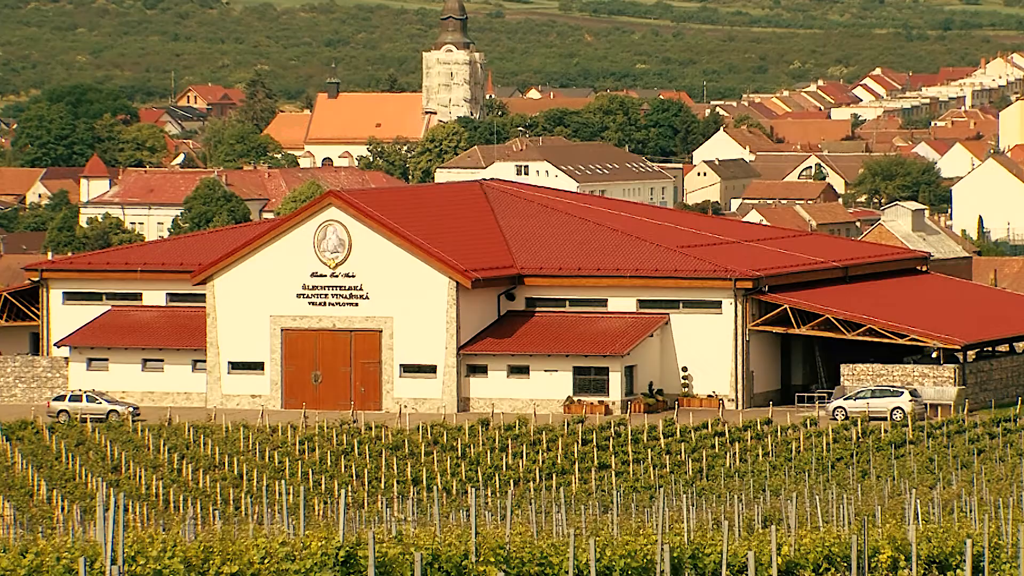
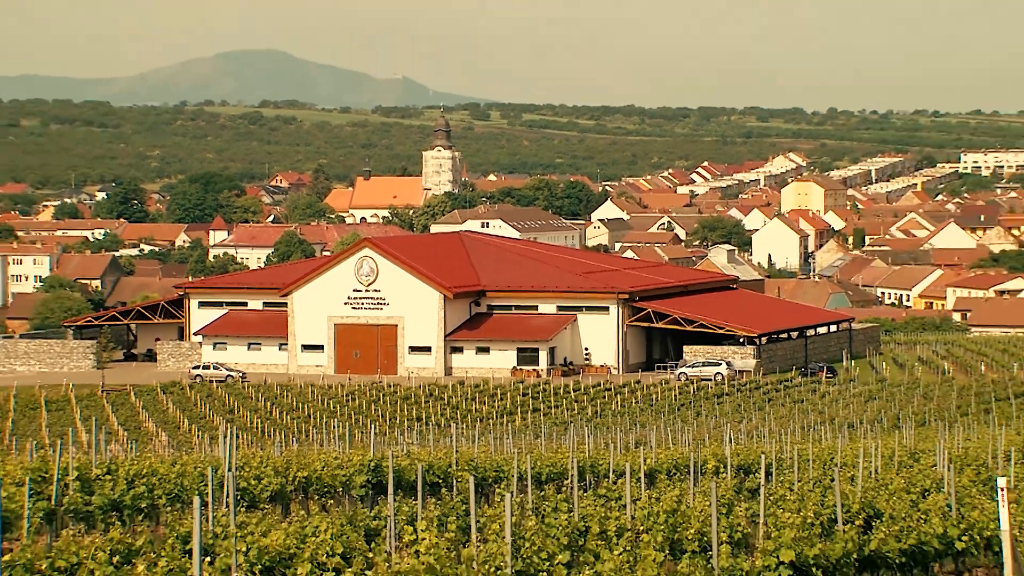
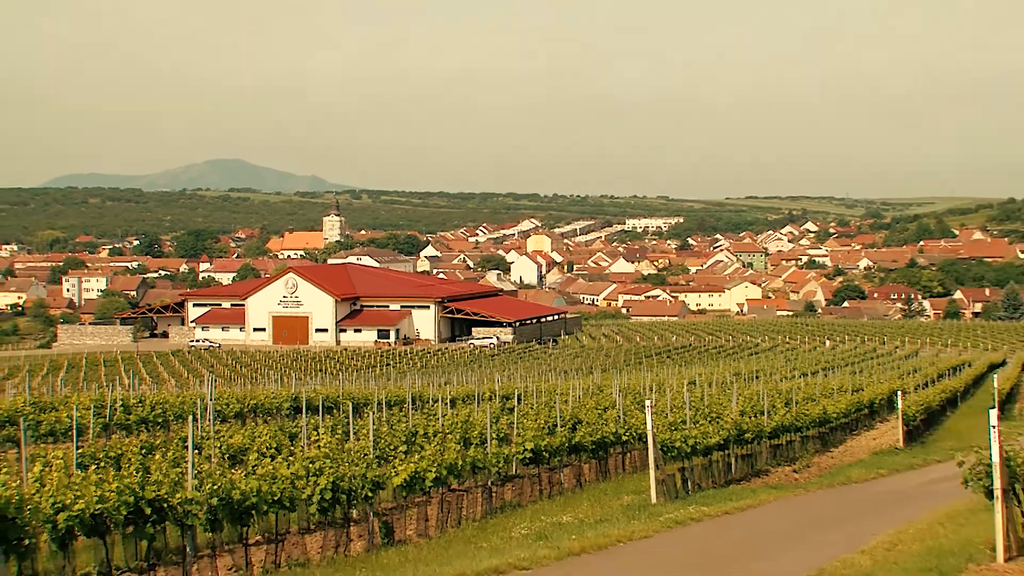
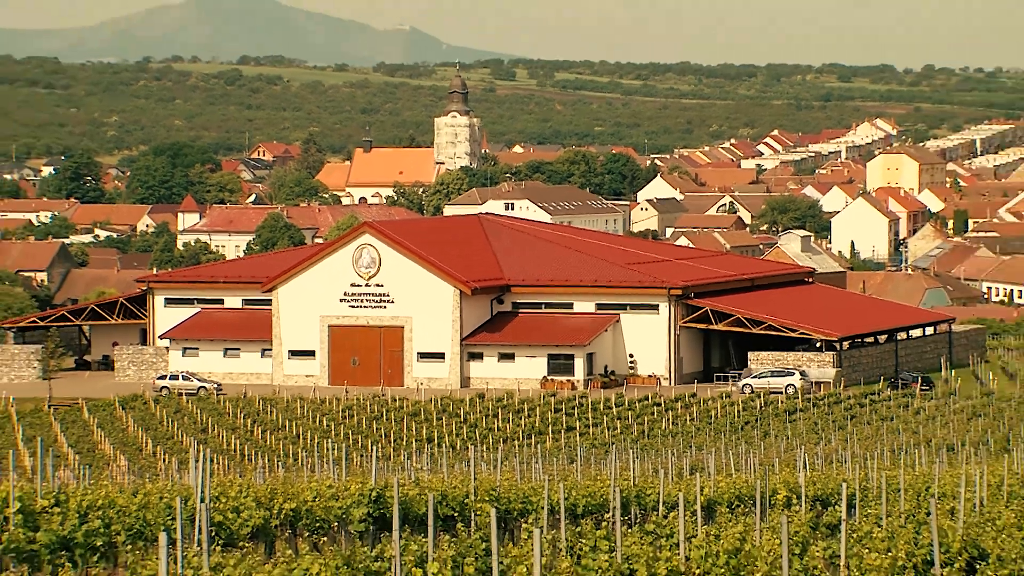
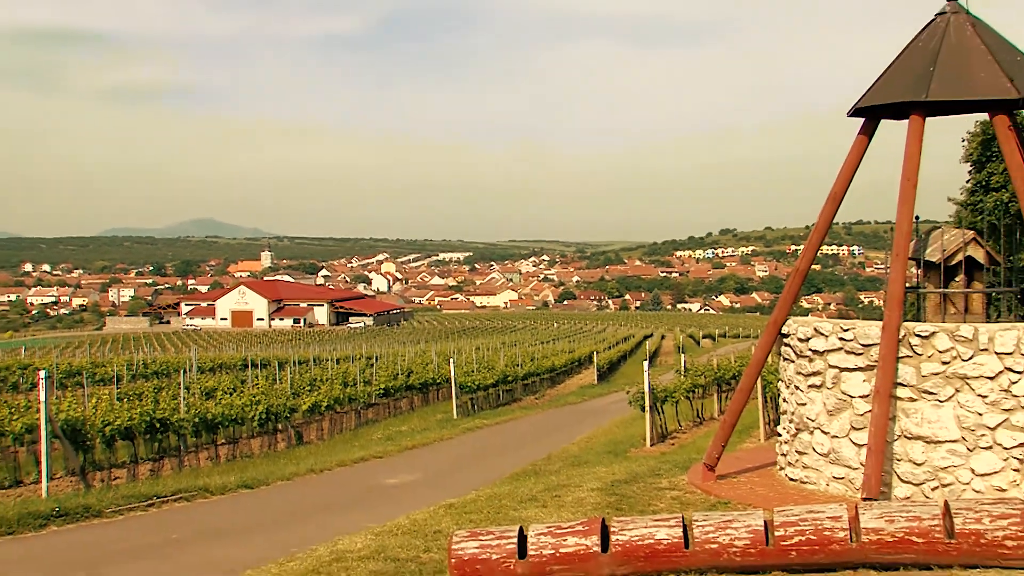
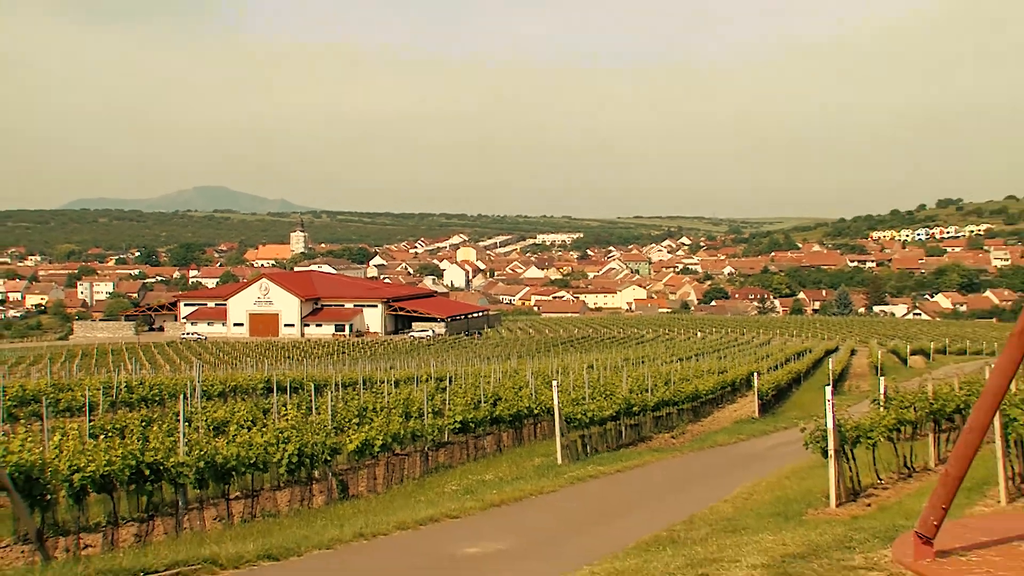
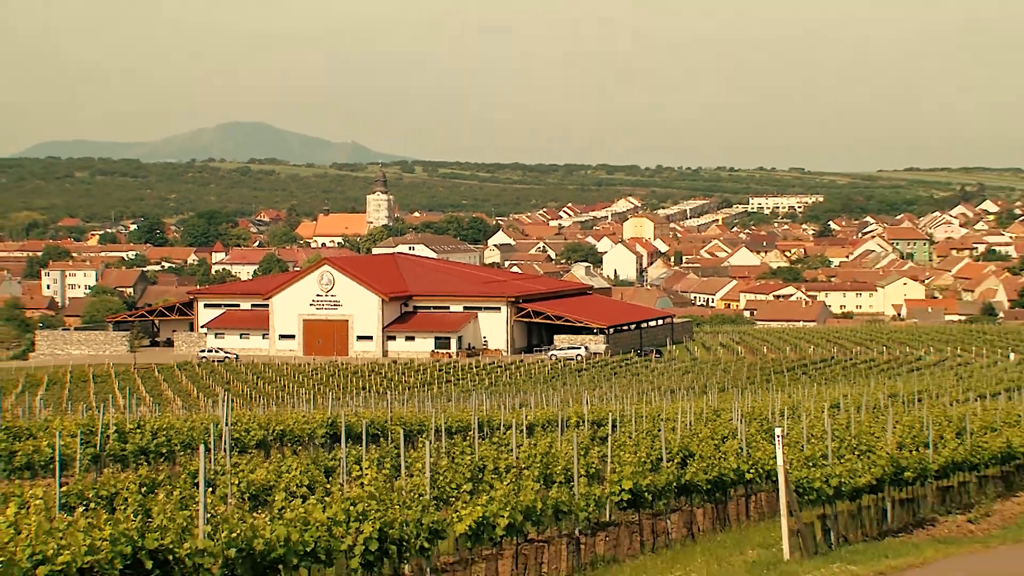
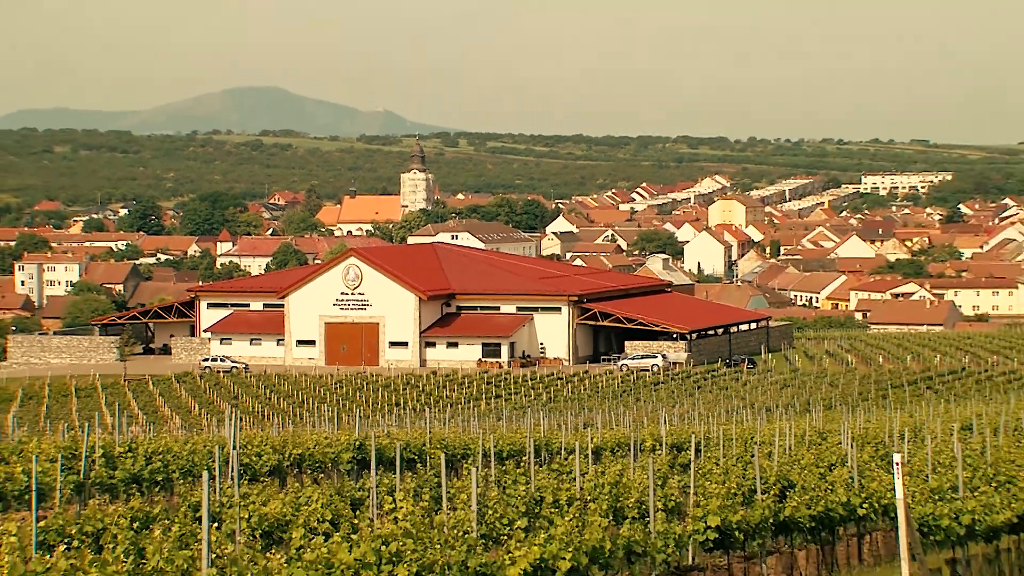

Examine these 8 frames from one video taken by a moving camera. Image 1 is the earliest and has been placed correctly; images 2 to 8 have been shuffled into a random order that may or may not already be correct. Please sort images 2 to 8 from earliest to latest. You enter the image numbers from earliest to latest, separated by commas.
4, 2, 8, 7, 3, 6, 5
